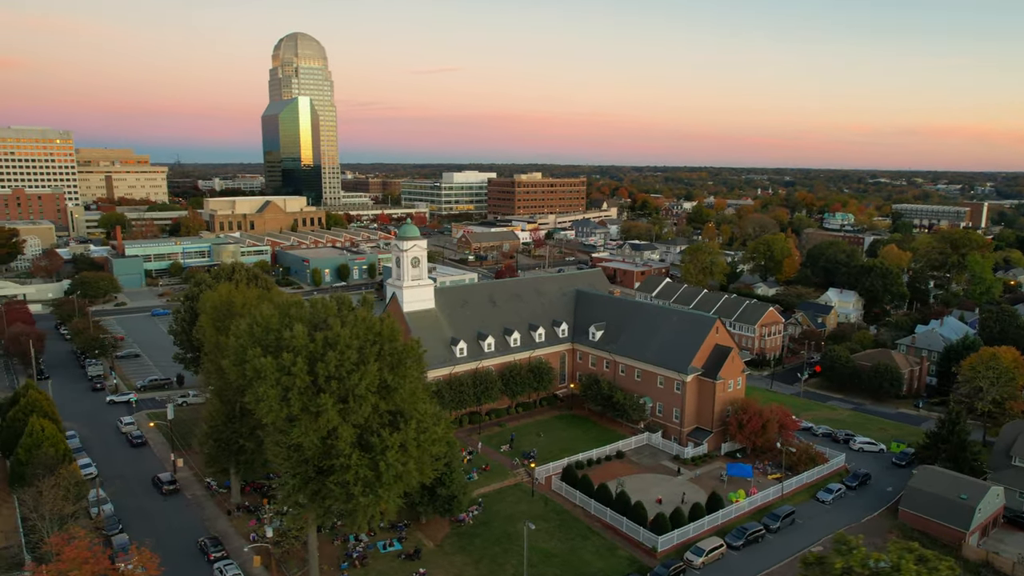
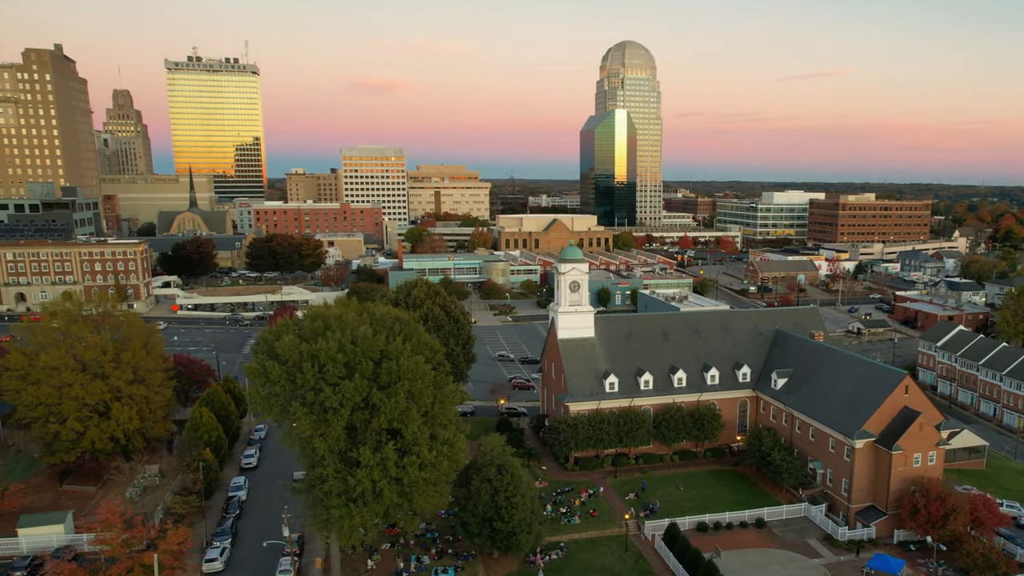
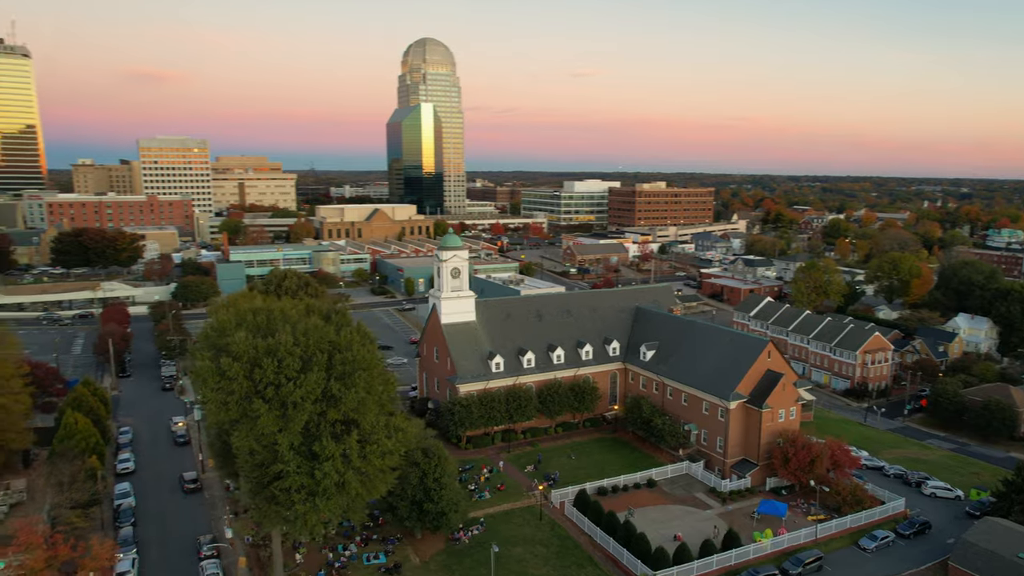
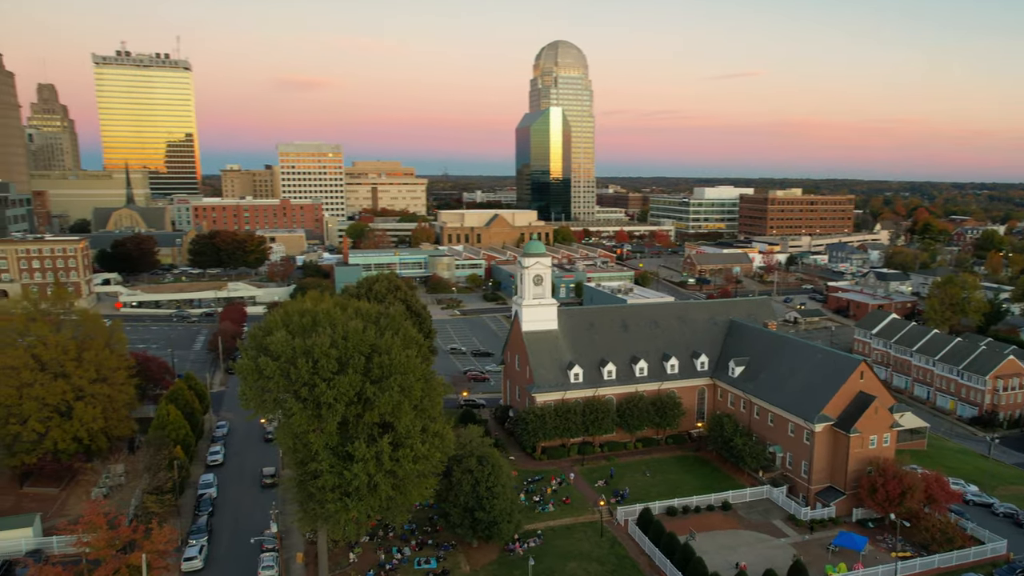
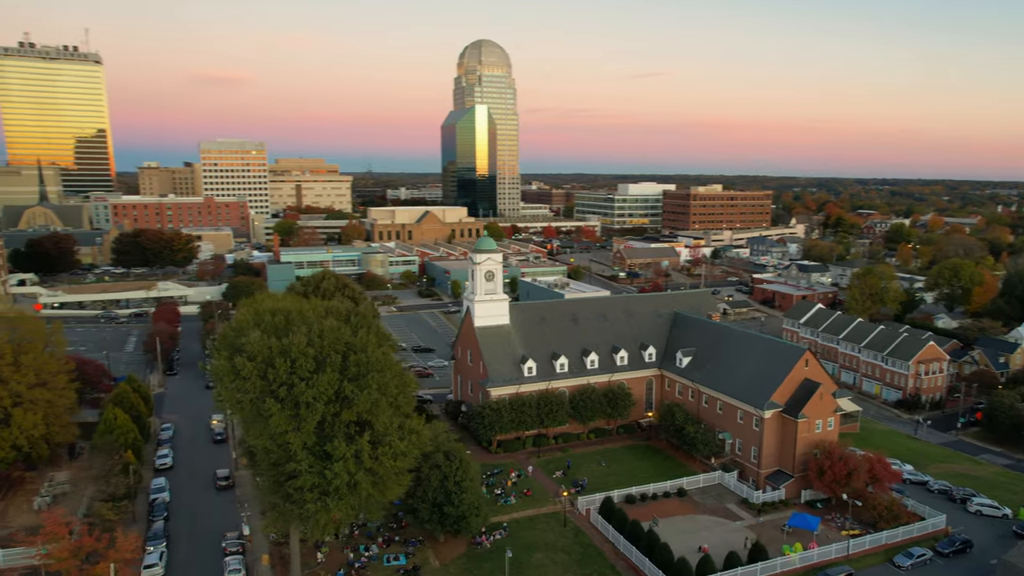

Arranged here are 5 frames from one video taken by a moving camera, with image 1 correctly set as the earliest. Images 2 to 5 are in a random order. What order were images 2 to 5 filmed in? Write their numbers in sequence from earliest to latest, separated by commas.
3, 5, 4, 2
